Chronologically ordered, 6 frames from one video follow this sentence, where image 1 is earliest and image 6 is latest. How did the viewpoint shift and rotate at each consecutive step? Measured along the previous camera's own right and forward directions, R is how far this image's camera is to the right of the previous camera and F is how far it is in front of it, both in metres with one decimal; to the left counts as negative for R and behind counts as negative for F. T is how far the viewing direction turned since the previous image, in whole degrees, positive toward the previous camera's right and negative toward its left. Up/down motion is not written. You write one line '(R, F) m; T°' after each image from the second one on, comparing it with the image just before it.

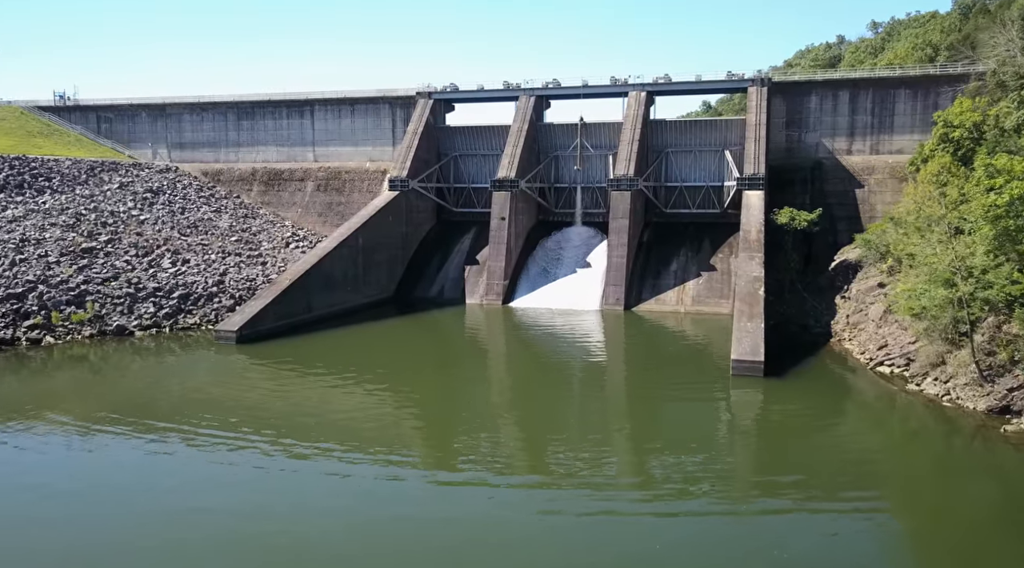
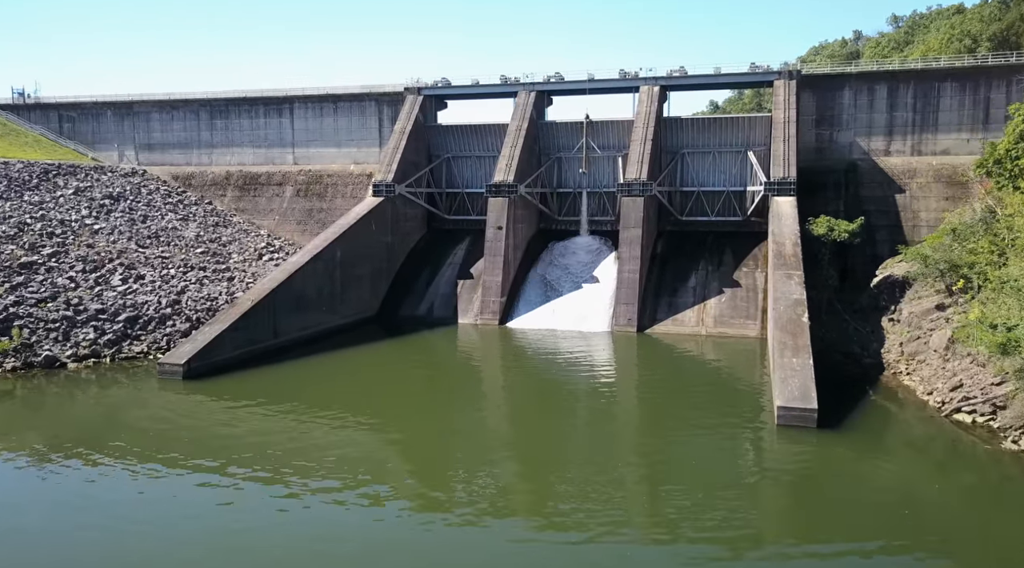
(+0.1, +3.5) m; 0°
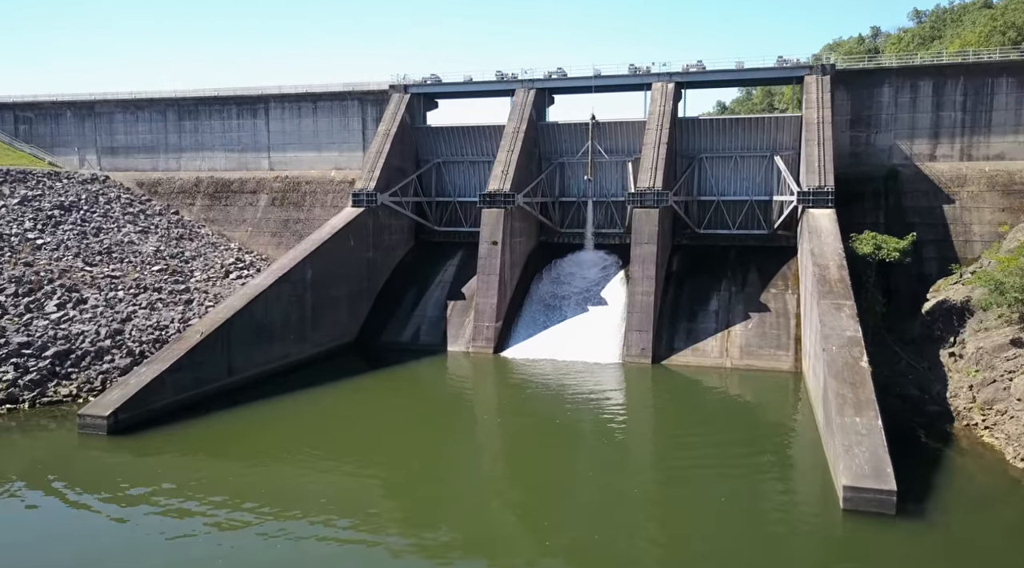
(+0.1, +3.4) m; 0°
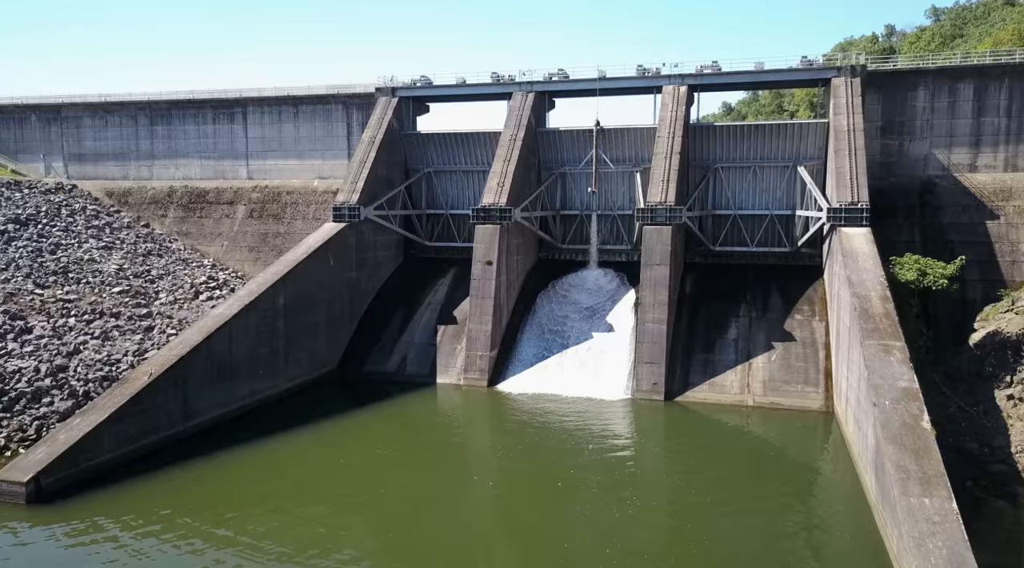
(+0.1, +2.5) m; 0°
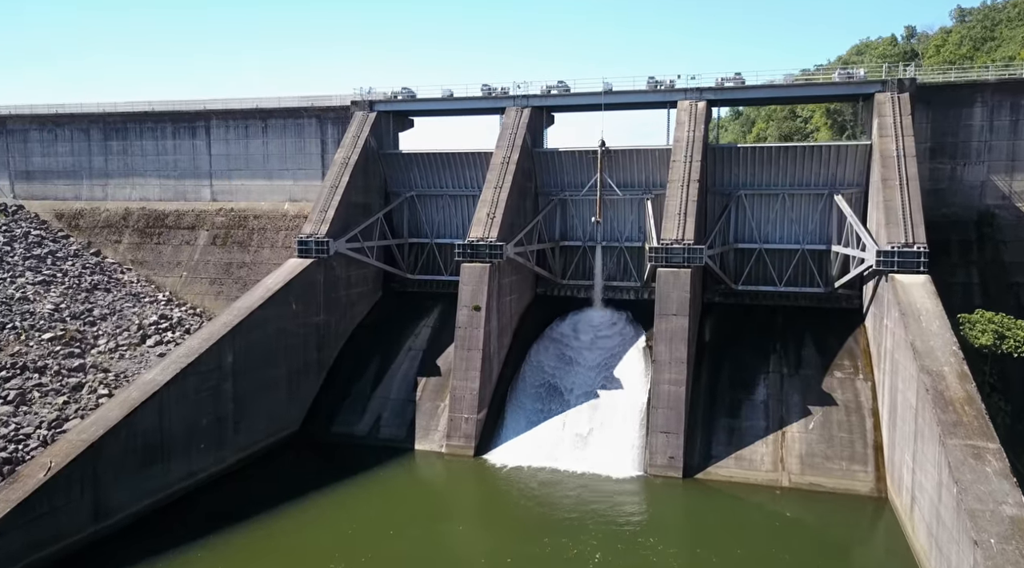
(+0.3, +3.2) m; 0°
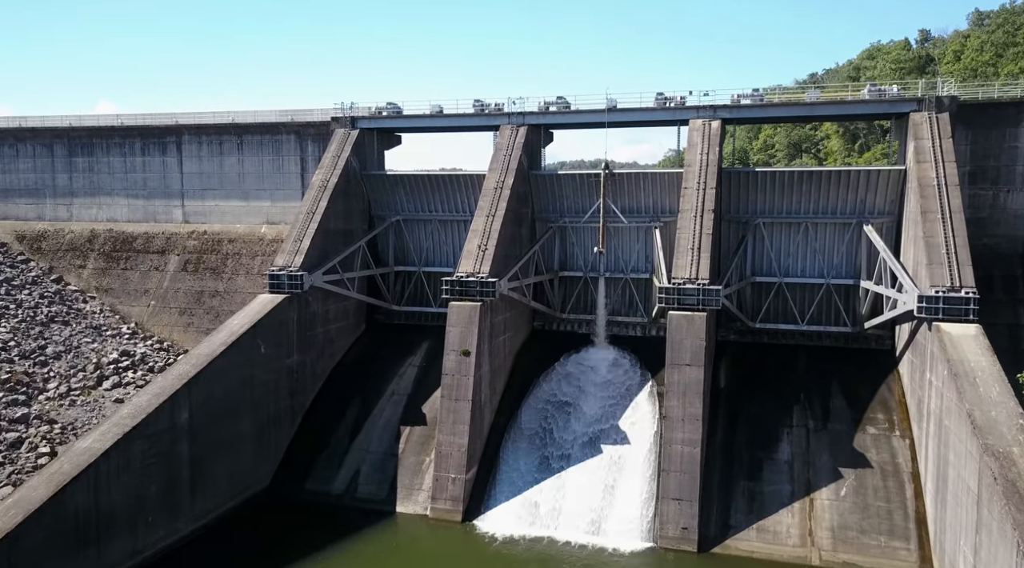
(+0.2, +2.1) m; 0°
